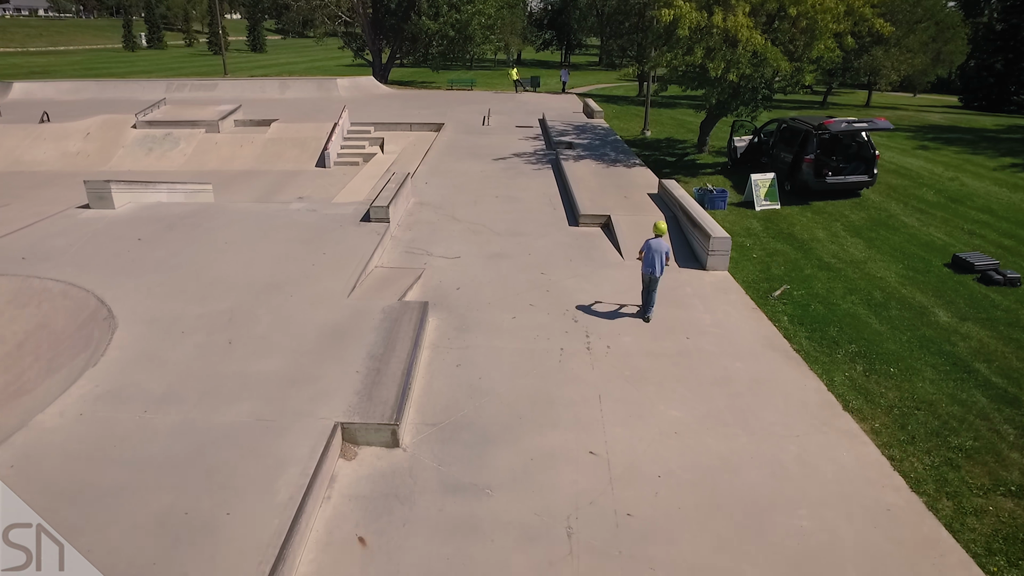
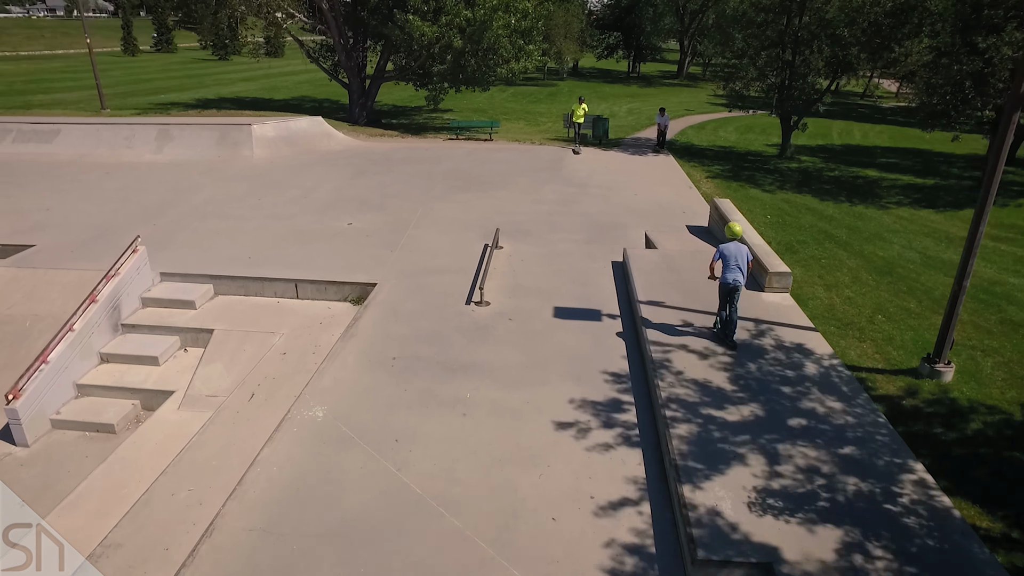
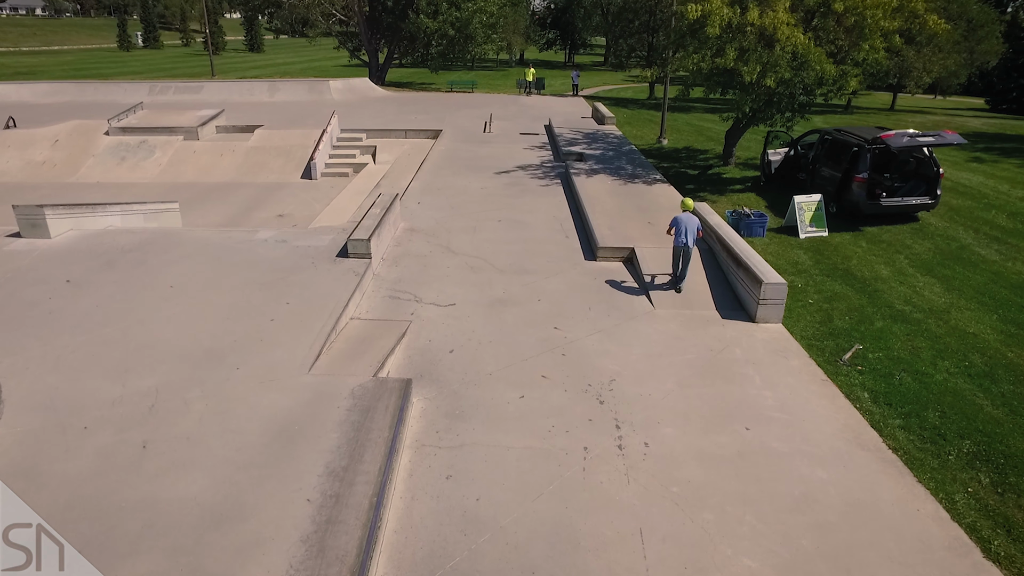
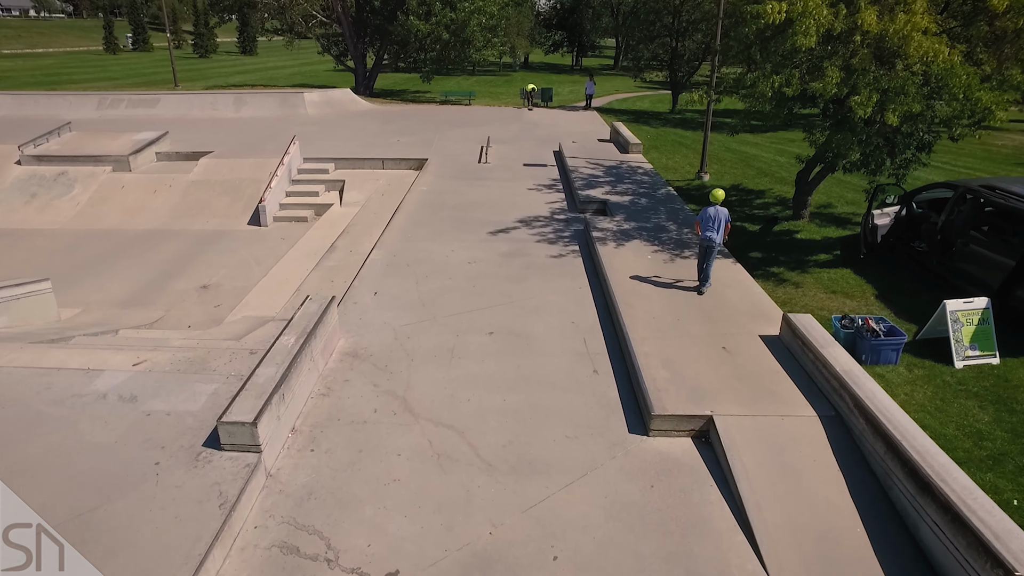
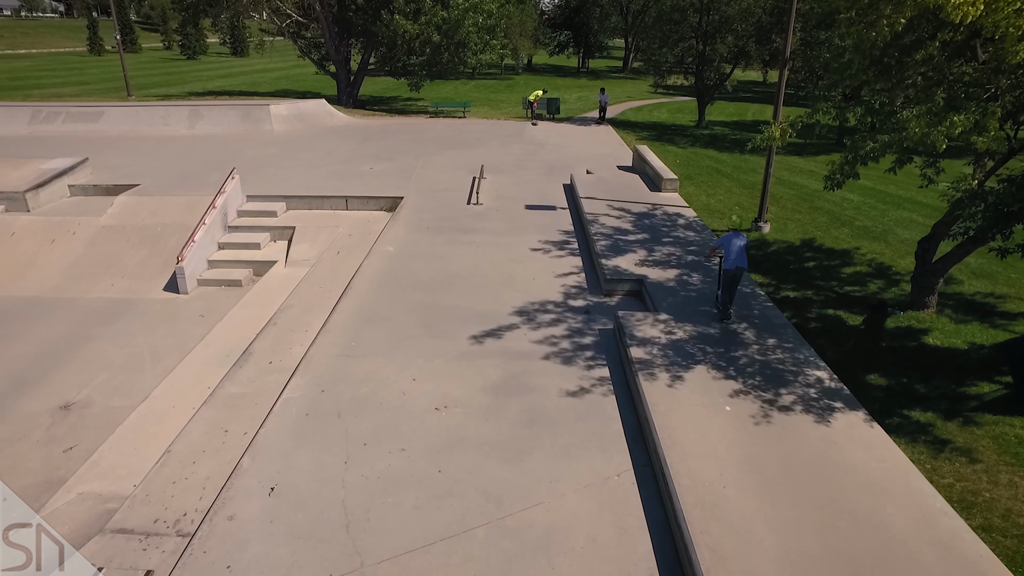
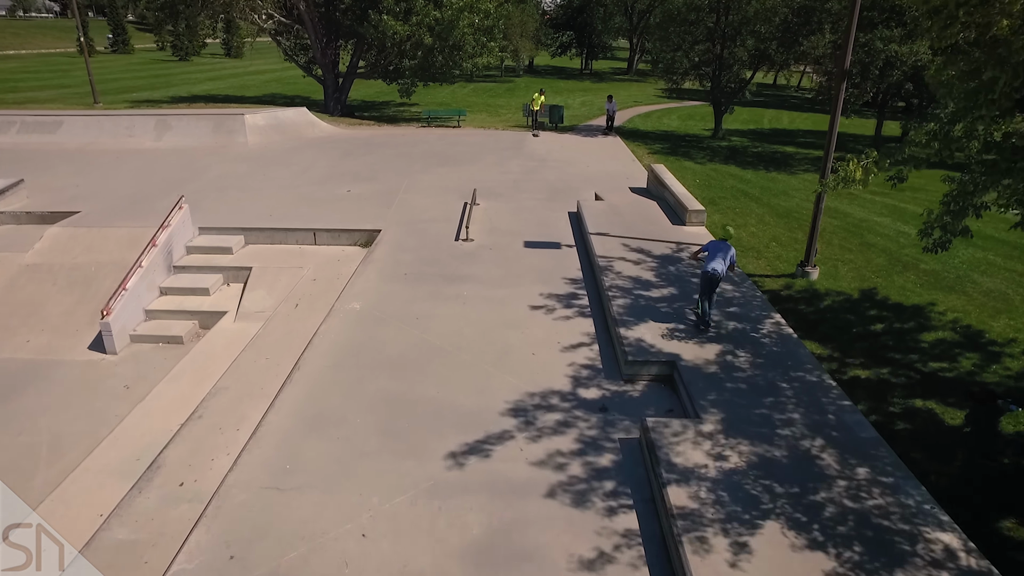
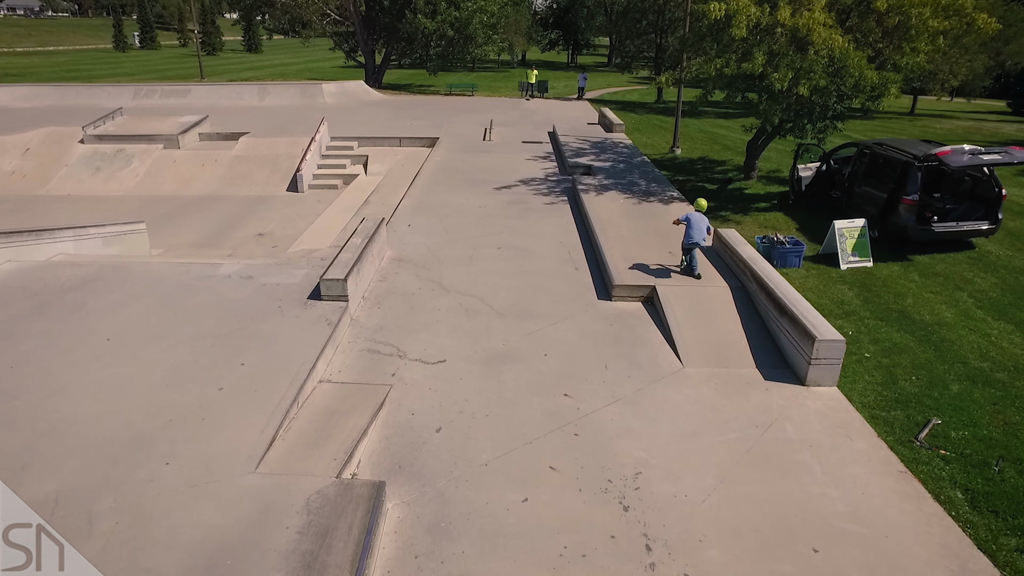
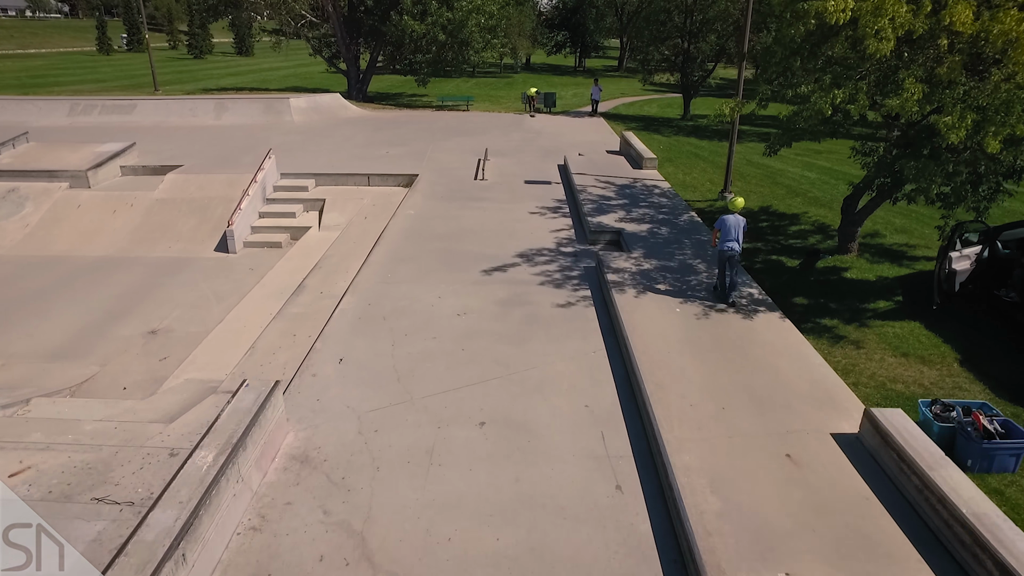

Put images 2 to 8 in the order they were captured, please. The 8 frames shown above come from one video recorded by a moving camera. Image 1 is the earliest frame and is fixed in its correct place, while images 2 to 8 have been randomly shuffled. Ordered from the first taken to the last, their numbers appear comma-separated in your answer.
3, 7, 4, 8, 5, 6, 2
